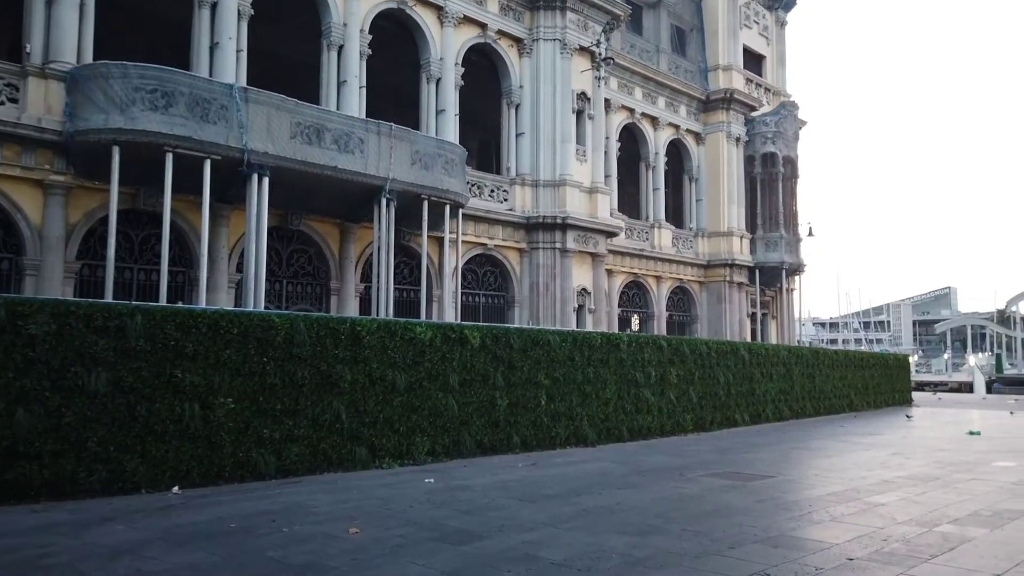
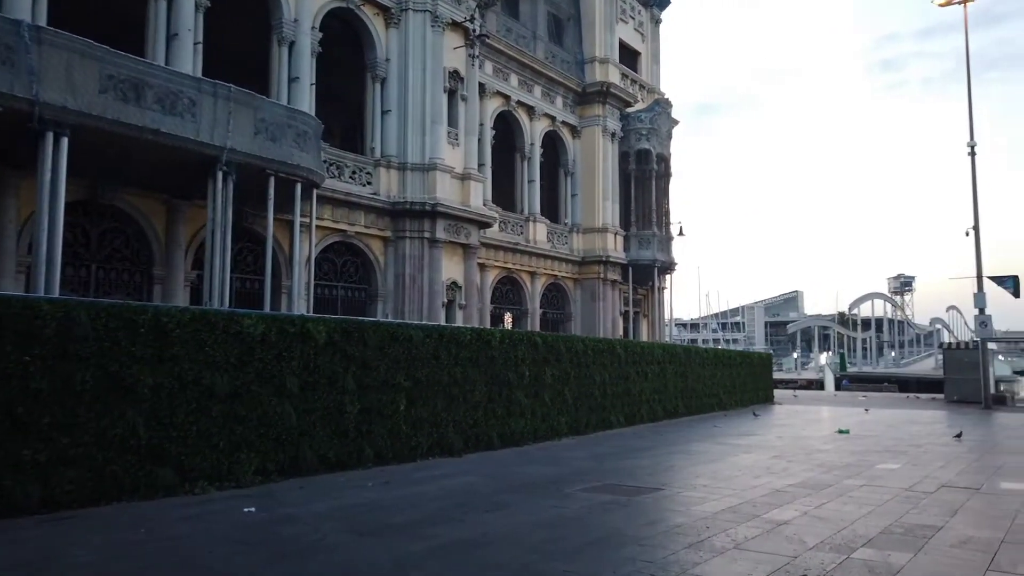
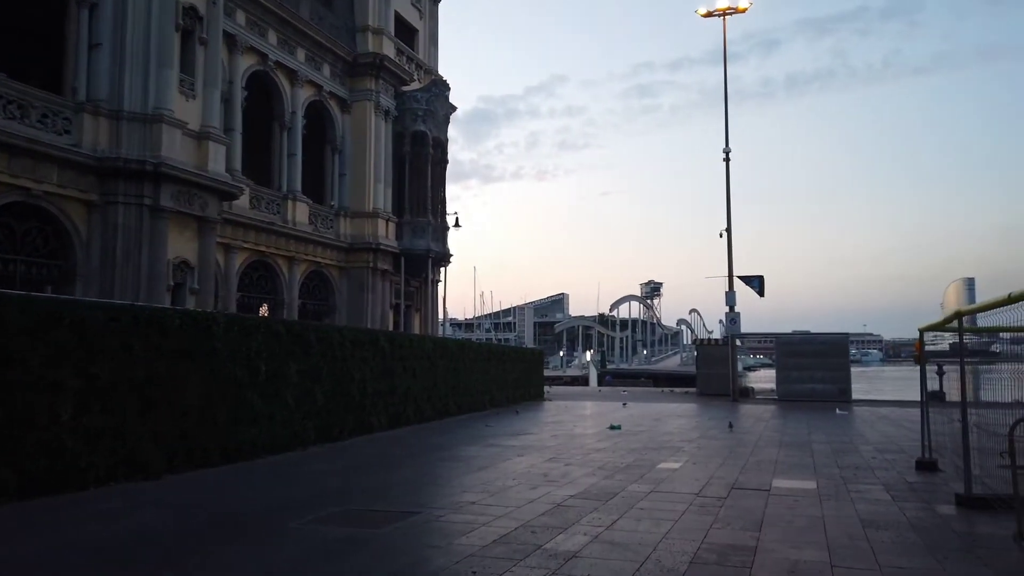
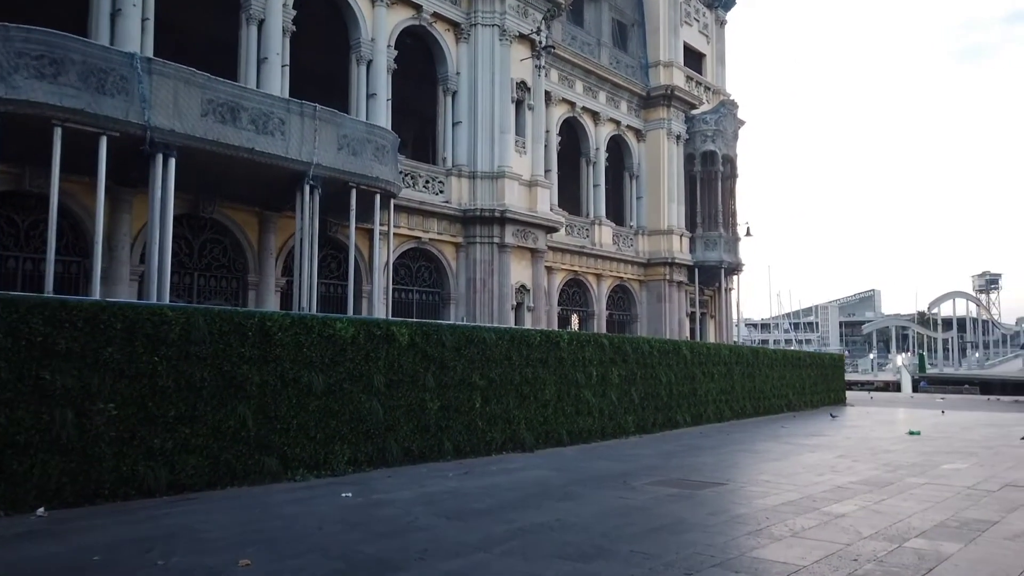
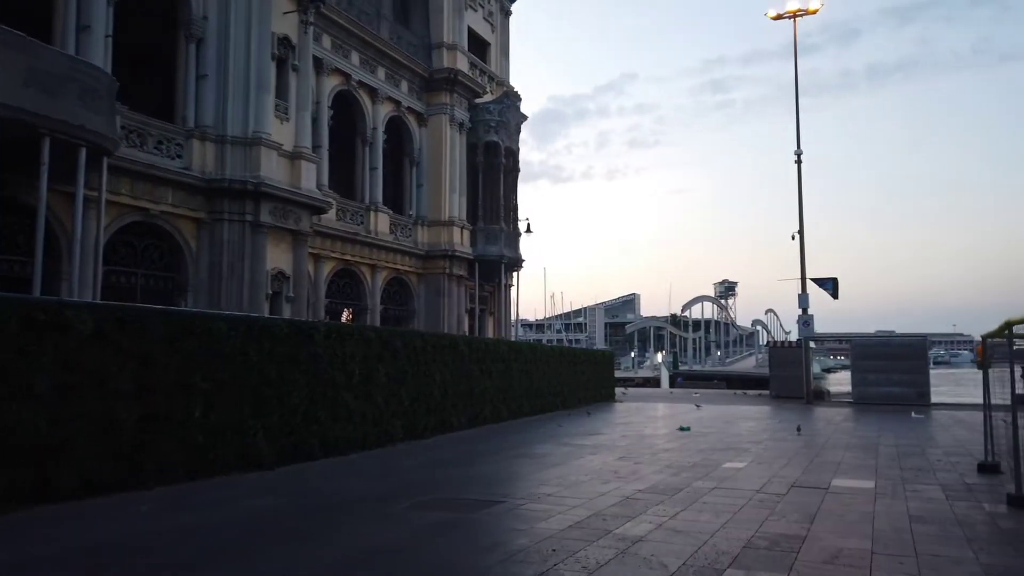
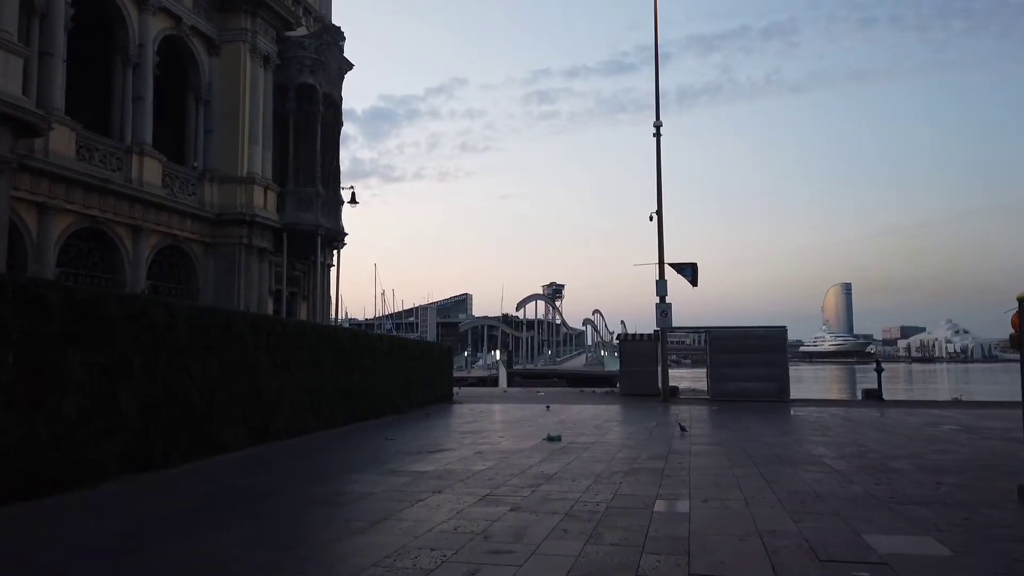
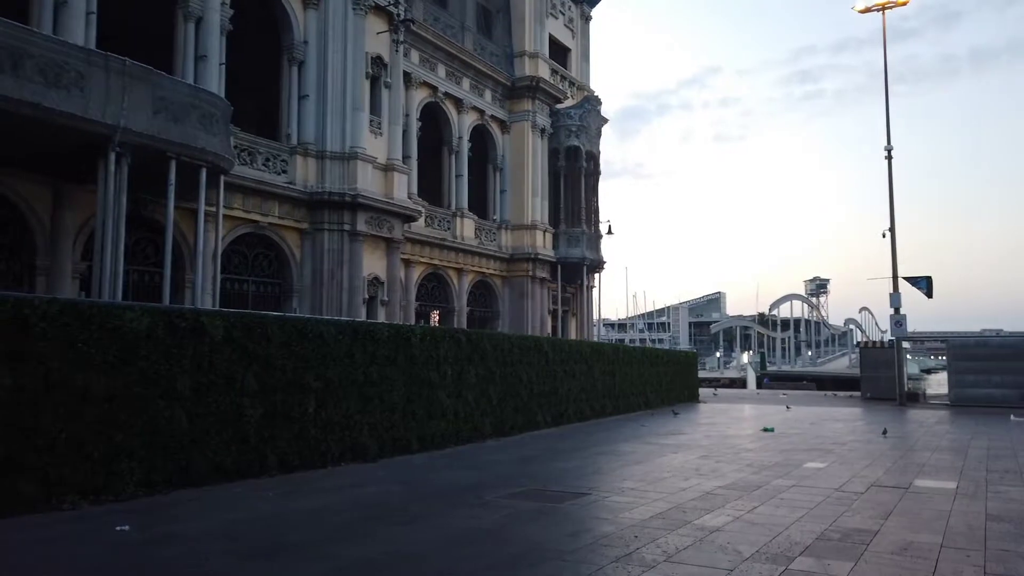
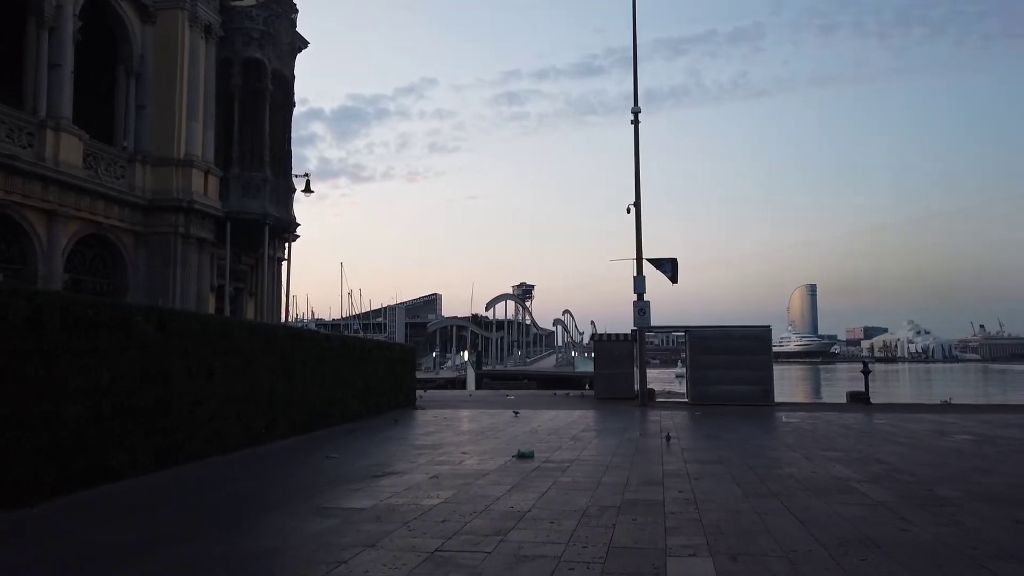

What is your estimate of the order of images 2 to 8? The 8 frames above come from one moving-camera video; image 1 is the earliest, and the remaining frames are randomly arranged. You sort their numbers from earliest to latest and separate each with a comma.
4, 2, 7, 5, 3, 6, 8
